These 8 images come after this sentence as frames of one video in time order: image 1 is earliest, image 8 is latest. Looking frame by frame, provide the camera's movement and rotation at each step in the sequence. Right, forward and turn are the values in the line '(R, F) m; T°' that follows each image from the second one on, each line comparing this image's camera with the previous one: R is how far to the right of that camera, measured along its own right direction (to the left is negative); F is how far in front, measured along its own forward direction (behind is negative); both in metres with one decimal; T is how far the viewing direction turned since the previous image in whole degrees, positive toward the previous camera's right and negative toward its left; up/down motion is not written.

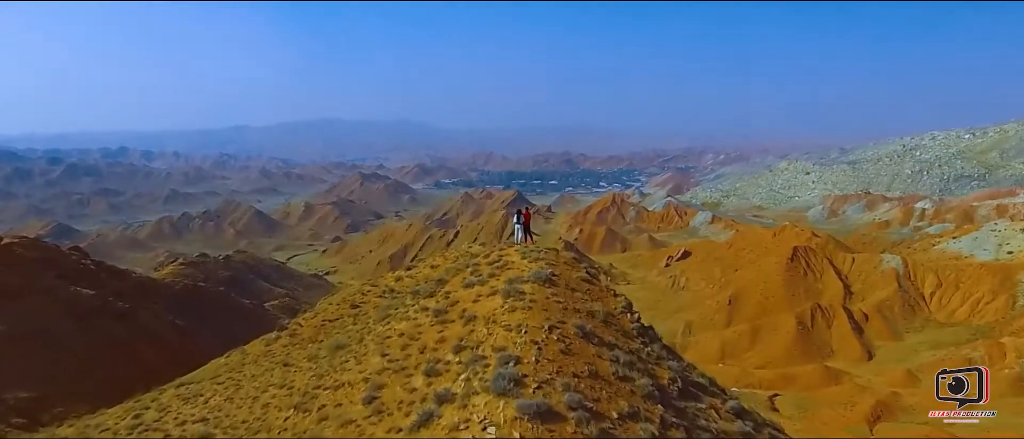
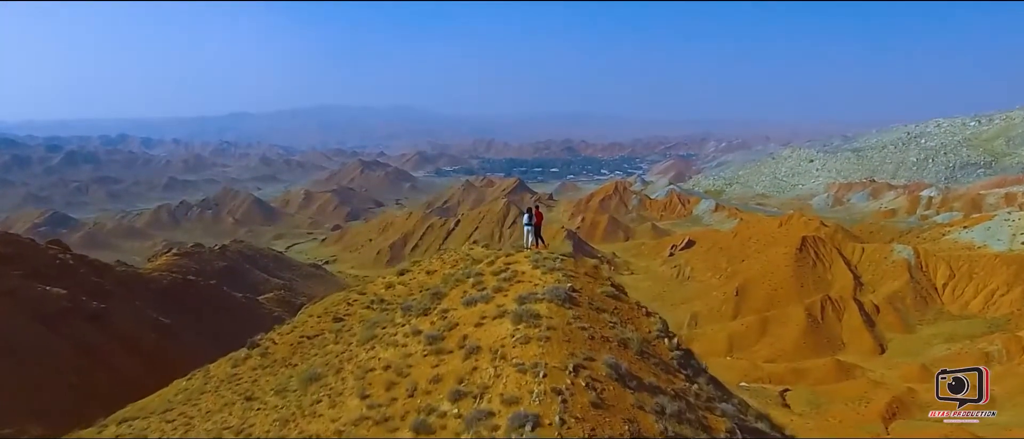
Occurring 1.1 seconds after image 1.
(-0.1, +0.9) m; 0°
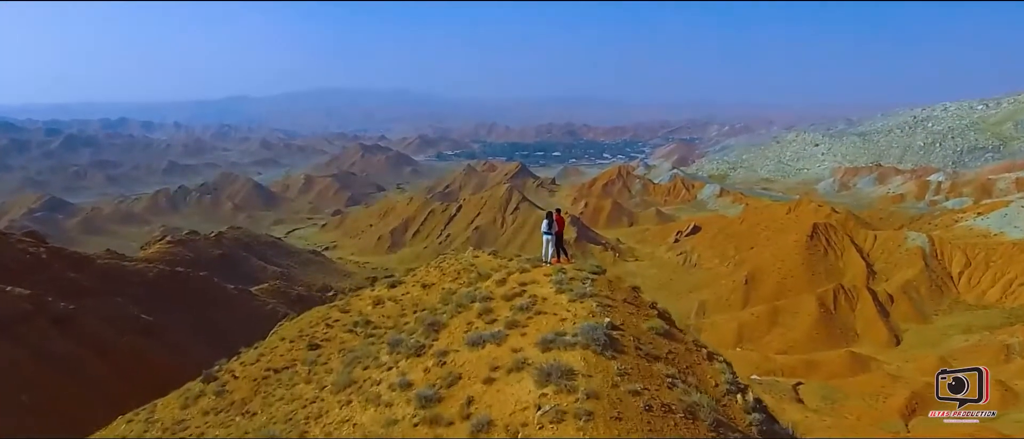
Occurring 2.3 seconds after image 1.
(-0.1, +1.1) m; 0°
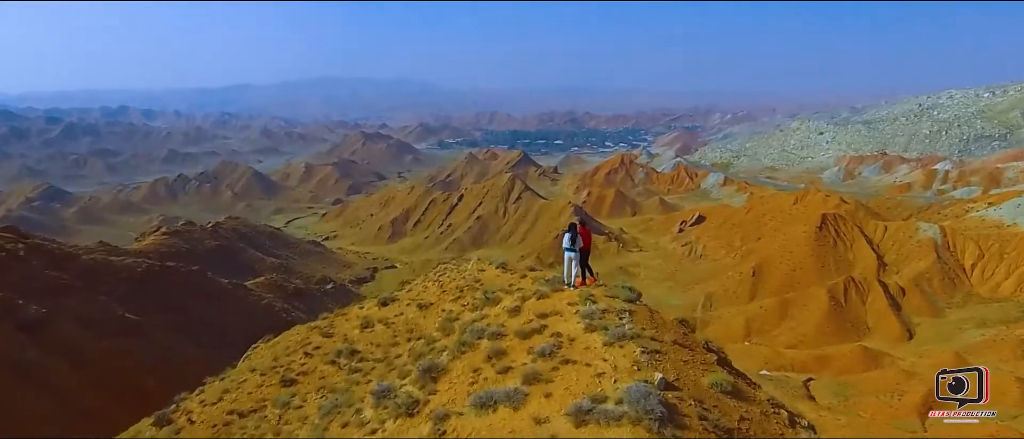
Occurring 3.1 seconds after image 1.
(-0.1, +0.8) m; 0°
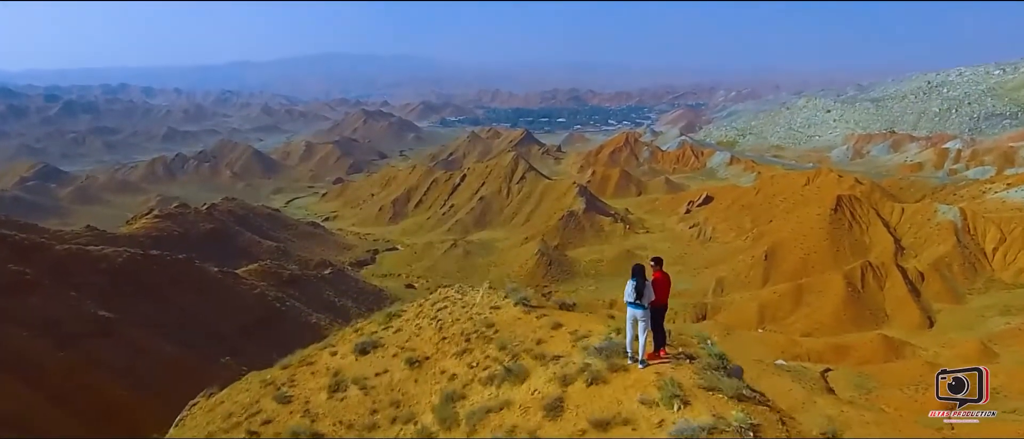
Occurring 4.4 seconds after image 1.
(-0.1, +1.2) m; 0°
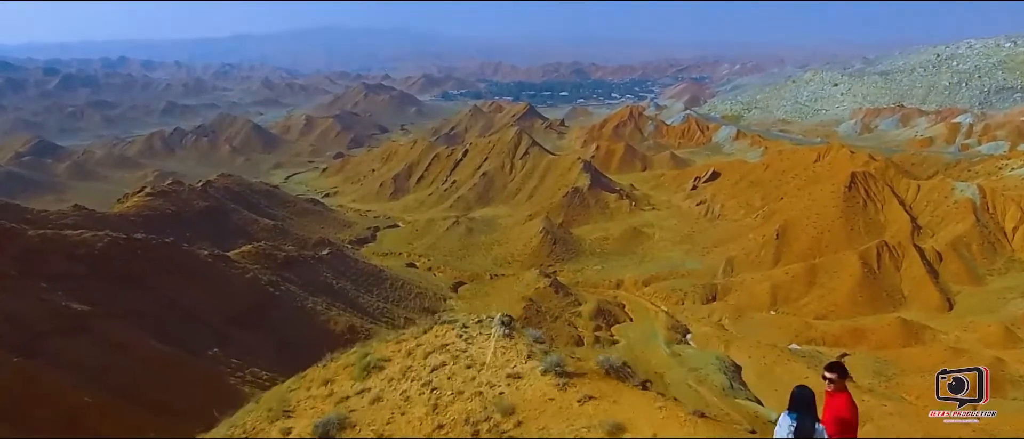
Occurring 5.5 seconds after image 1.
(-0.1, +1.1) m; 0°
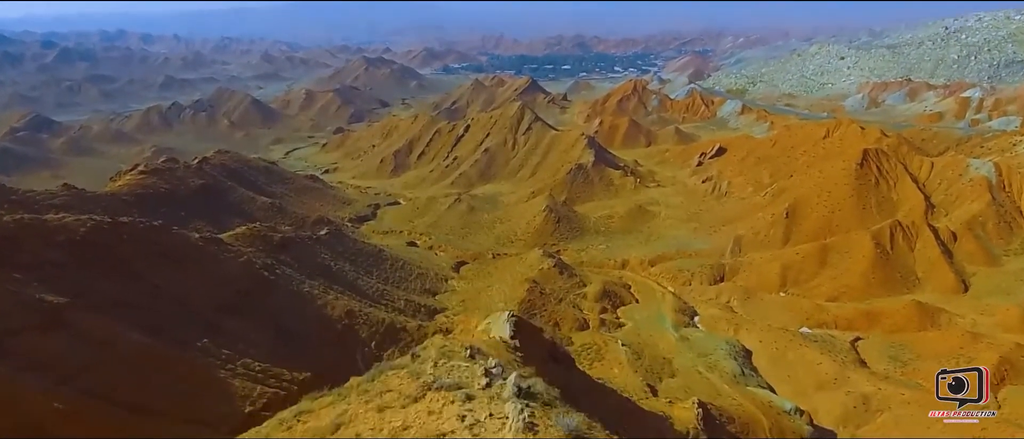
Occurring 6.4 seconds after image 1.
(-0.1, +0.8) m; 0°
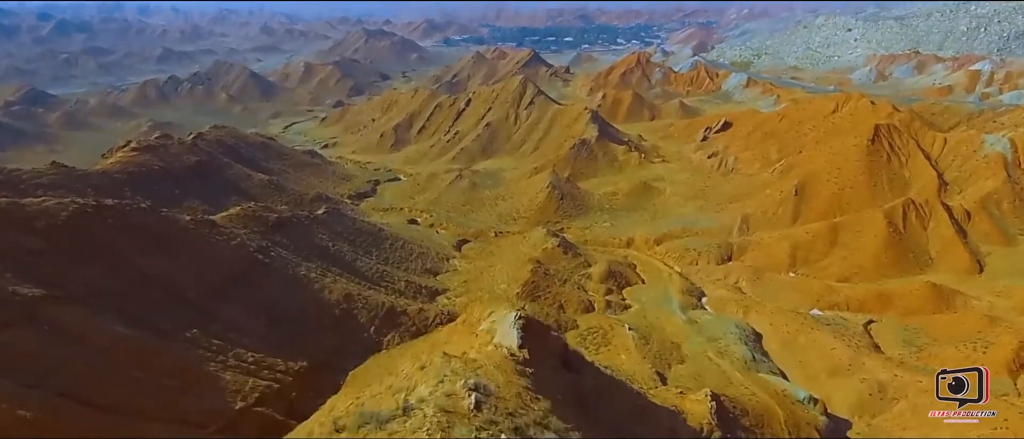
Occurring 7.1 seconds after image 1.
(-0.1, +0.8) m; 0°
